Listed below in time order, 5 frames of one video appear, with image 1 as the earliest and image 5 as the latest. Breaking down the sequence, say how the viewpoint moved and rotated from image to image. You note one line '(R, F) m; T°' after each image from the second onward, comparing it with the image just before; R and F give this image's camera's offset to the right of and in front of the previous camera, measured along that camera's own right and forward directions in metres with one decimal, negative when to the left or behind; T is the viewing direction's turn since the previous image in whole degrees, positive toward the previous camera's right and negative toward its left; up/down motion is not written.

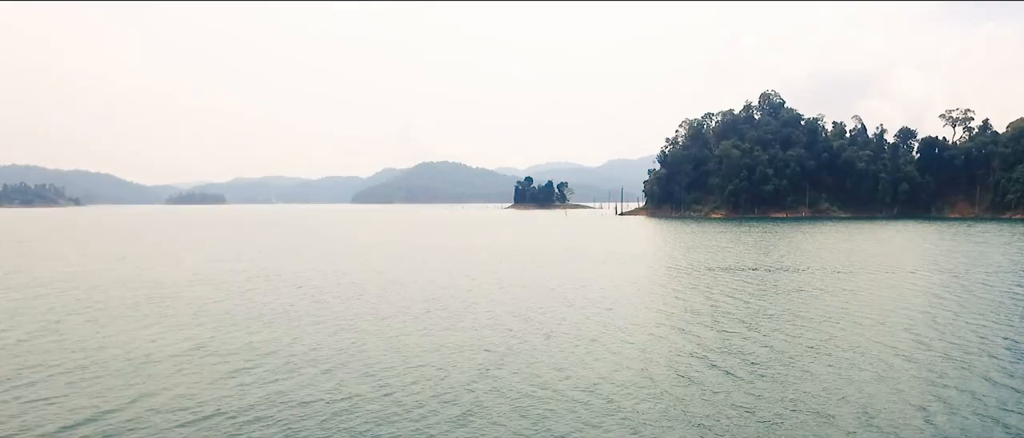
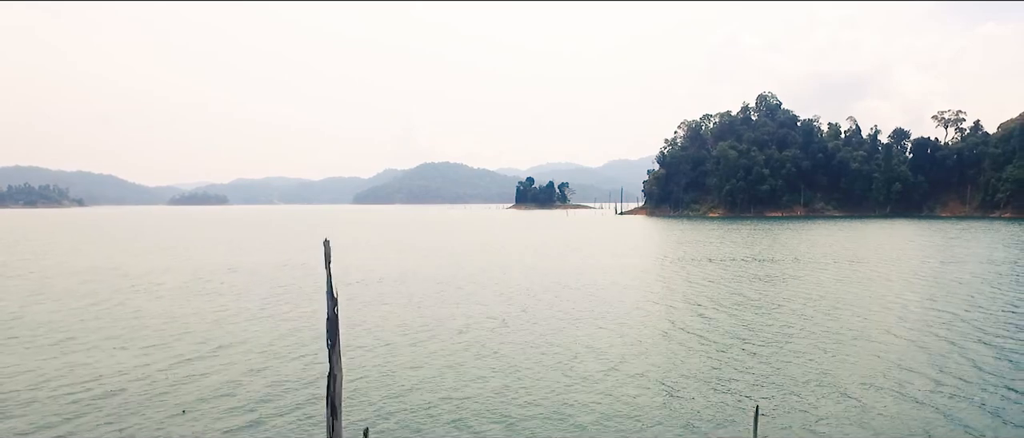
(-2.2, -2.6) m; +1°
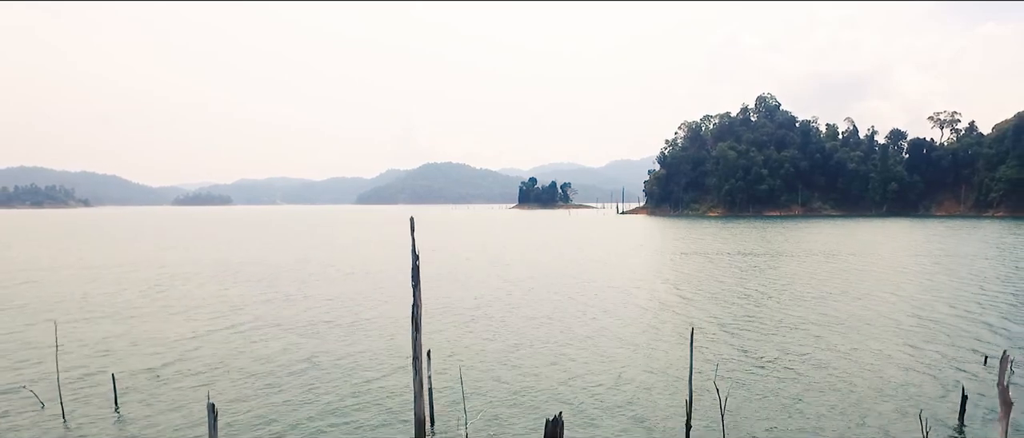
(-1.0, -3.2) m; 0°
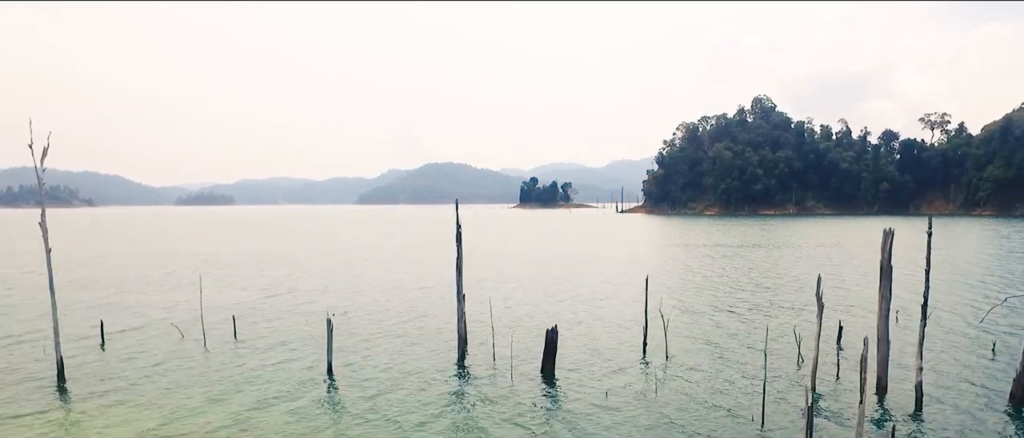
(-0.6, -4.5) m; 0°
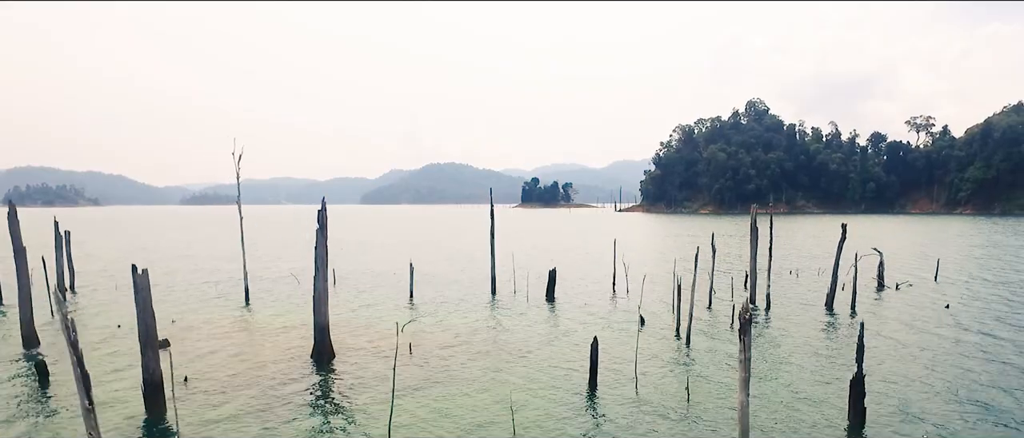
(-0.8, -7.0) m; 0°
